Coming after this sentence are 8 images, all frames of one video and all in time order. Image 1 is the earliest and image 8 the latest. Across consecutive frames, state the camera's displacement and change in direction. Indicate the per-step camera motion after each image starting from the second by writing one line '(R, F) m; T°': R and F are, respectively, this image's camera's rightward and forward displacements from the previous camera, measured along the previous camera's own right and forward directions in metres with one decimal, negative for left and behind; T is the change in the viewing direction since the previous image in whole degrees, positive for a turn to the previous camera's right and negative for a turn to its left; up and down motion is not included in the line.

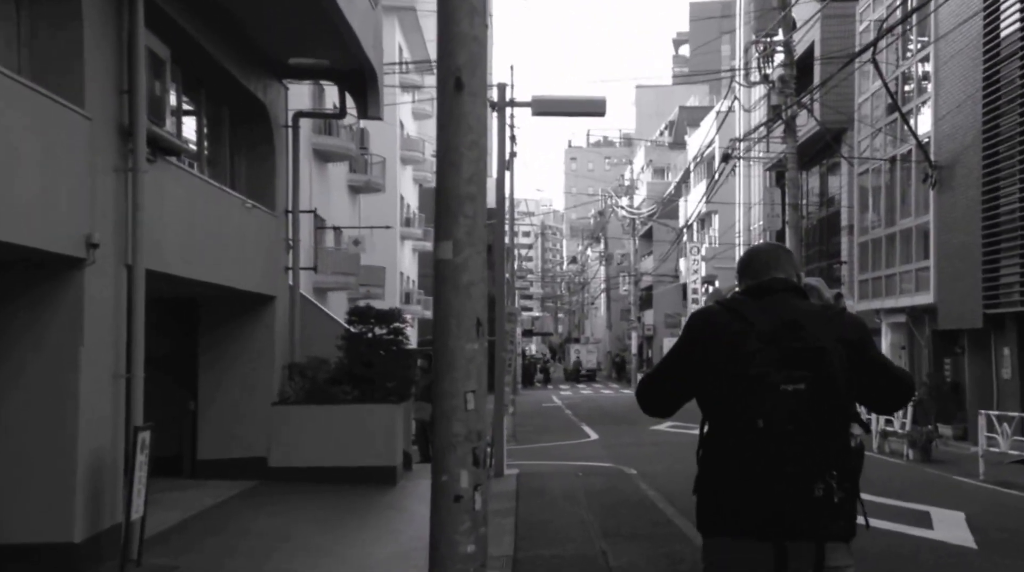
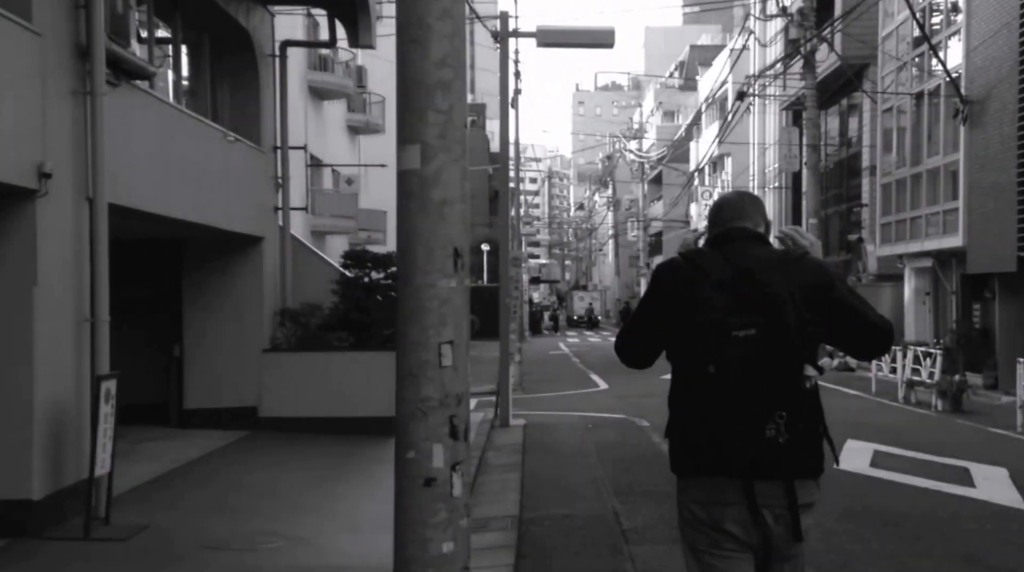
(+0.1, +1.1) m; 0°
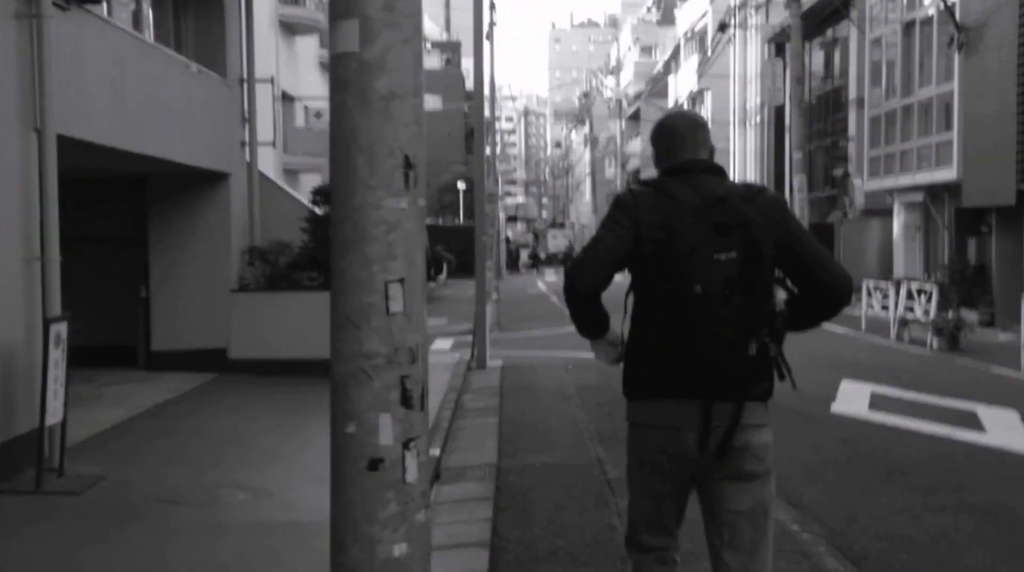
(0.0, +0.7) m; +1°
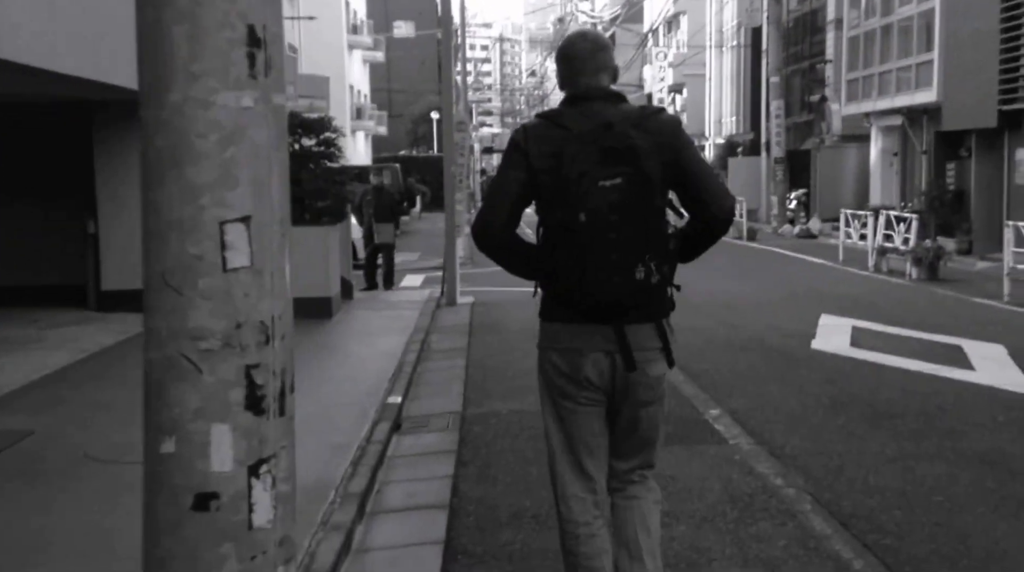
(+0.1, +0.5) m; +1°
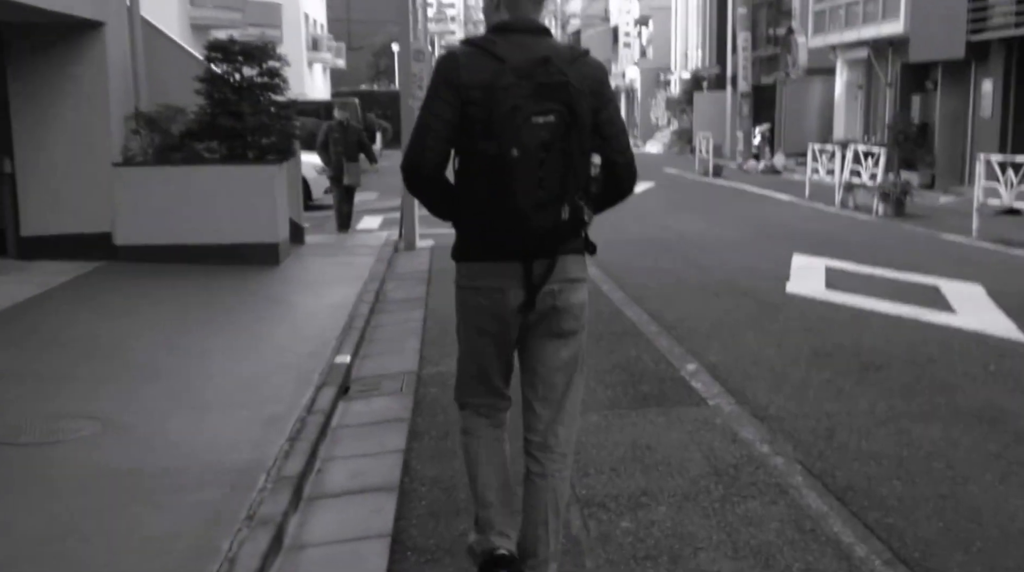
(0.0, +0.6) m; +2°
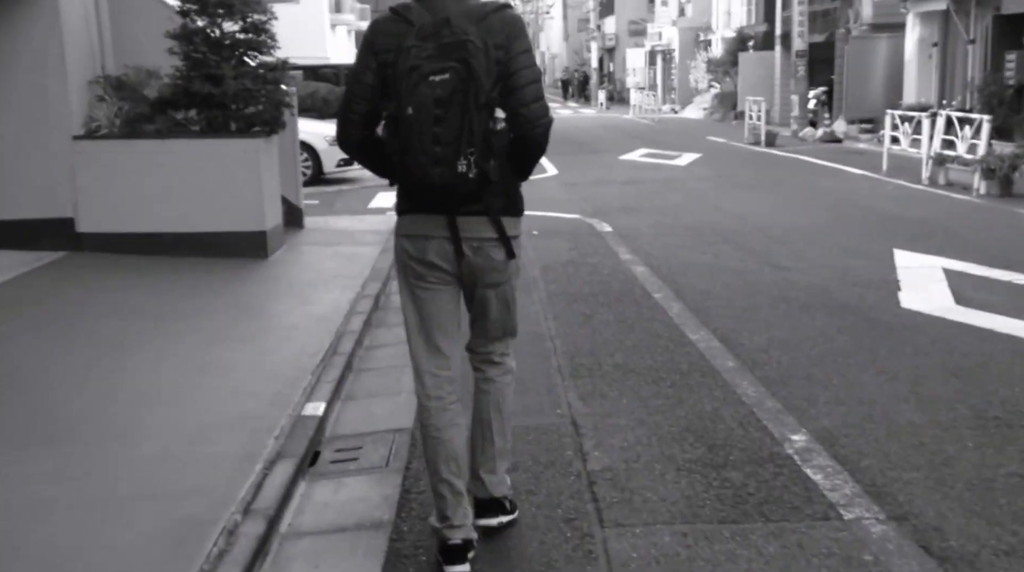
(0.0, +2.0) m; -2°
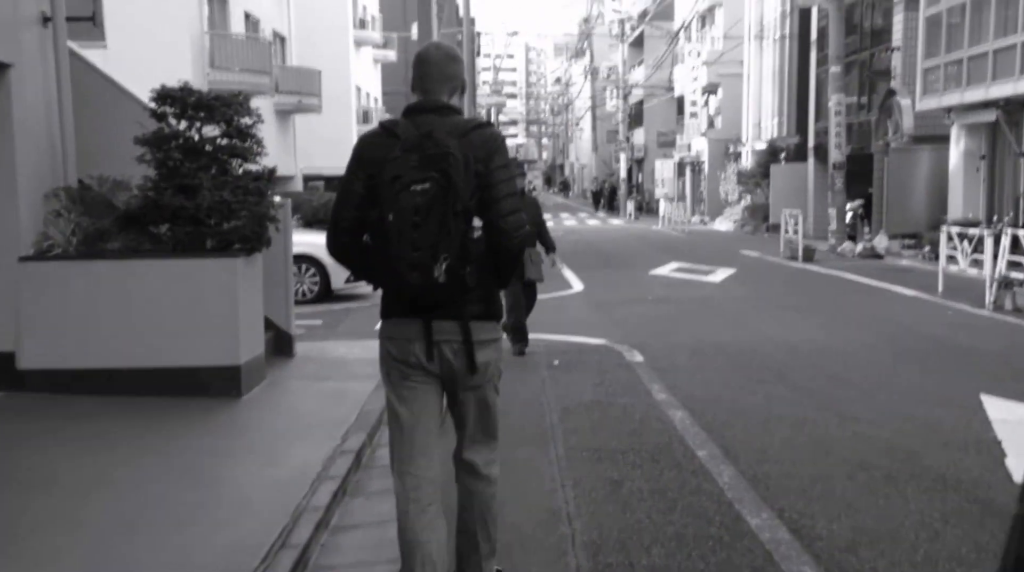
(+0.1, +1.3) m; -2°
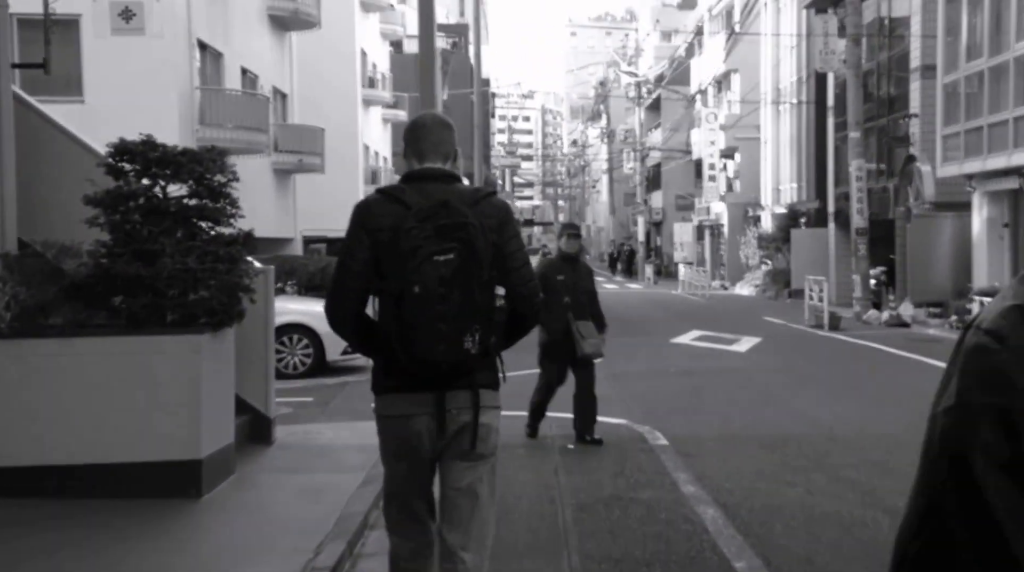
(+0.1, +0.9) m; -1°
